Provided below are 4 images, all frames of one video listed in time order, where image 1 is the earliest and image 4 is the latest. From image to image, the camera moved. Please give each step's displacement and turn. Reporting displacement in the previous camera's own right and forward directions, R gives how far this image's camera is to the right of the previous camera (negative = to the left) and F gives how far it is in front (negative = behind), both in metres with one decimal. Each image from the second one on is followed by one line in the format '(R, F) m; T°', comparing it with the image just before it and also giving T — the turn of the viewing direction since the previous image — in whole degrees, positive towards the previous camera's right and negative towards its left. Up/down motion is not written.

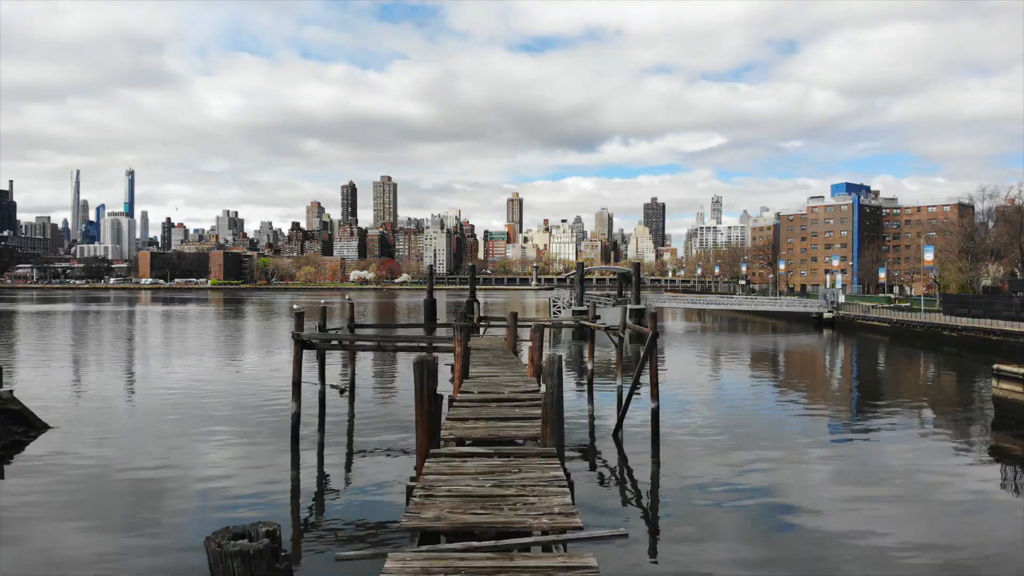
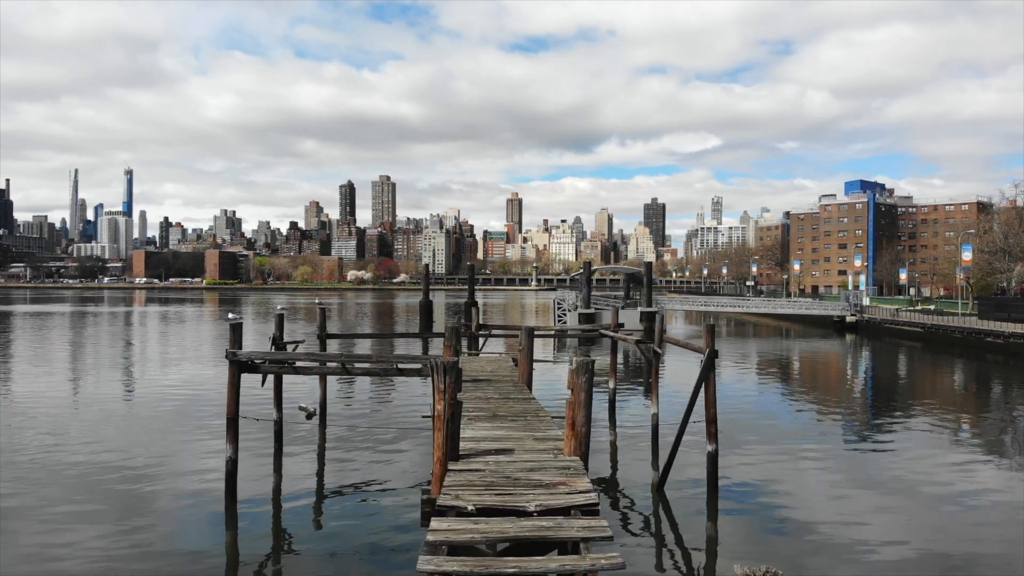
(-0.1, +2.6) m; 0°
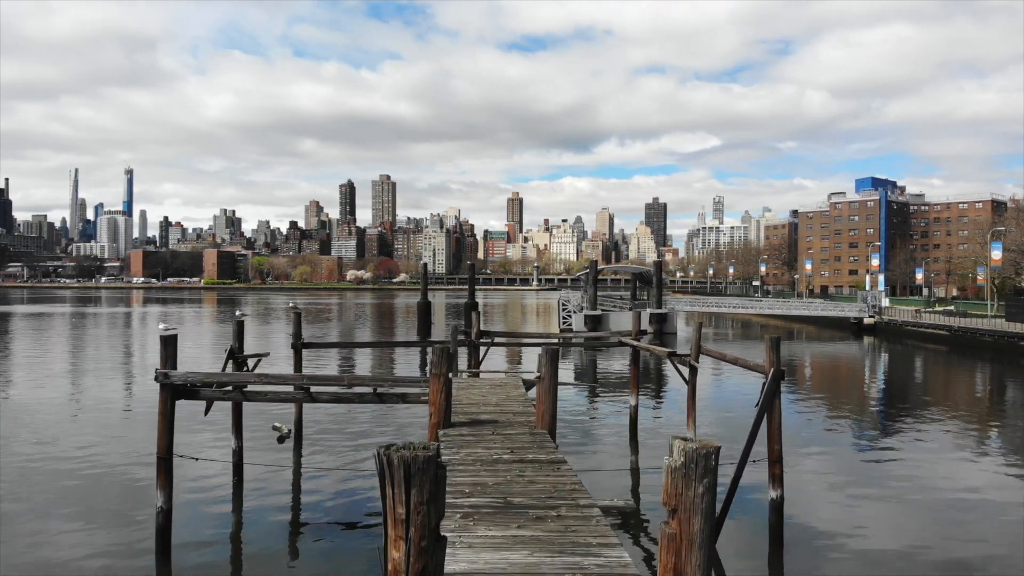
(-0.1, +1.7) m; 0°
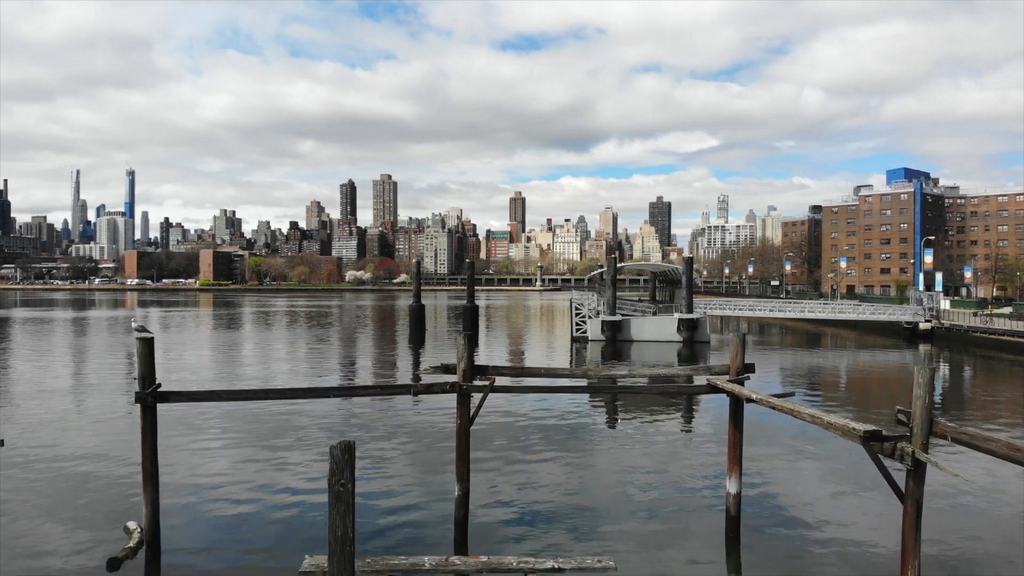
(-0.1, +4.4) m; 0°
